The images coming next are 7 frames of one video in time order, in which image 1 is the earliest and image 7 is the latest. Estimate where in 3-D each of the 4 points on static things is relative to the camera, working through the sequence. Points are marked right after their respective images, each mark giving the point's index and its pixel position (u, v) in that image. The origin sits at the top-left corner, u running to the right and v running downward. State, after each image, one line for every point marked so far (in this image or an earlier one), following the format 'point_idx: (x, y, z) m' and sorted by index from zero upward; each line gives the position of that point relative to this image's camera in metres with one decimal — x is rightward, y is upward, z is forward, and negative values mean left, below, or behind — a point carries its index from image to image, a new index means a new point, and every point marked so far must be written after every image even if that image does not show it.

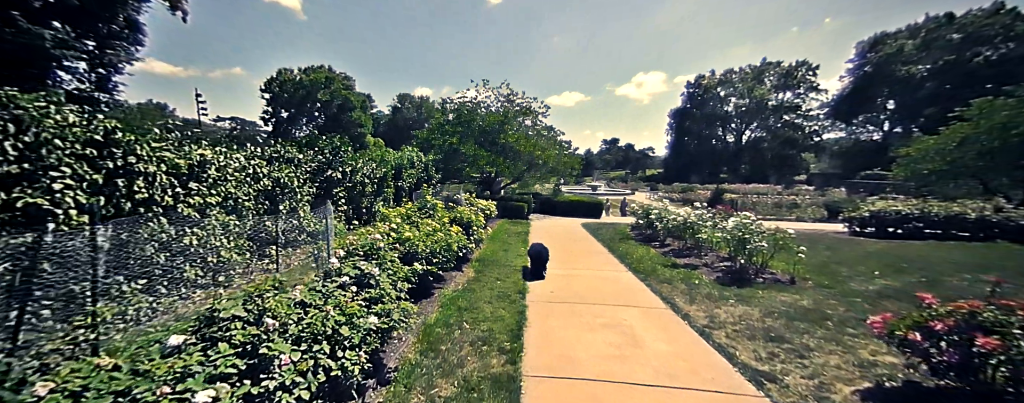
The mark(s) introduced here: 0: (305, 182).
0: (-4.0, +0.4, +7.5) m
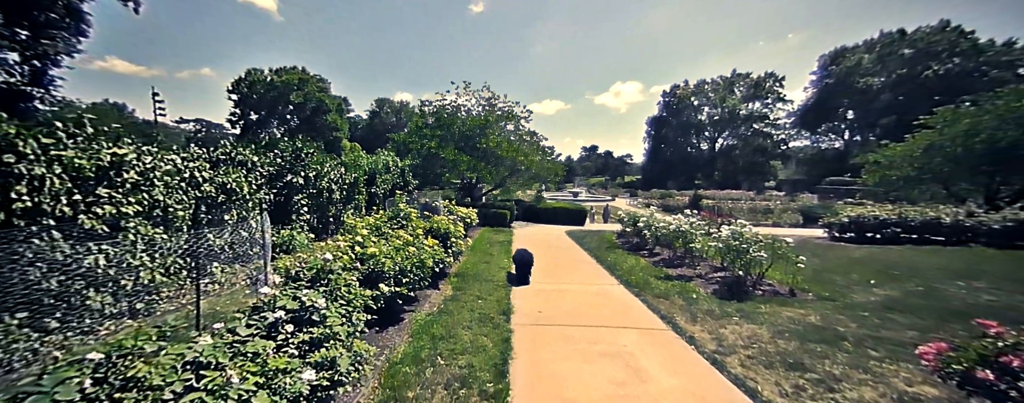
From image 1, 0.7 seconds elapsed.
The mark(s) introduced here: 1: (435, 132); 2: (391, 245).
0: (-4.4, +0.2, +6.7) m
1: (-3.4, +3.0, +16.6) m
2: (-1.5, -0.5, +4.8) m
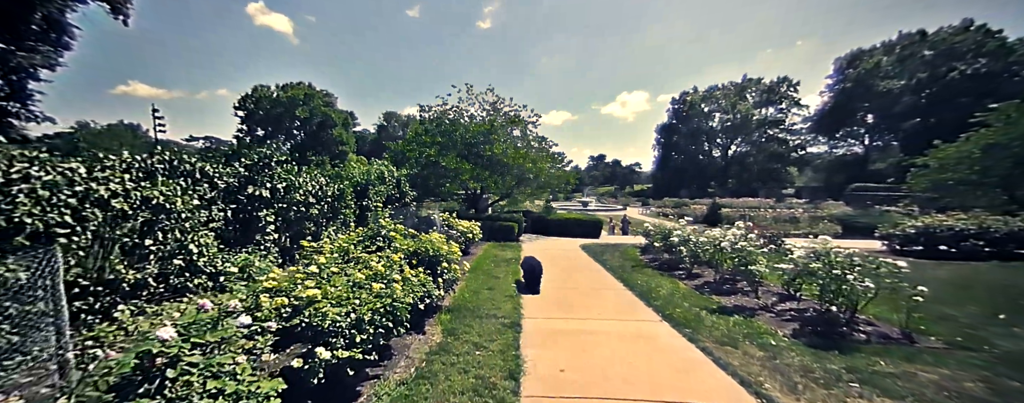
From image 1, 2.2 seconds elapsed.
0: (-4.2, 0.0, +5.4) m
1: (-3.0, +2.5, +15.3) m
2: (-1.4, -0.7, +3.5) m
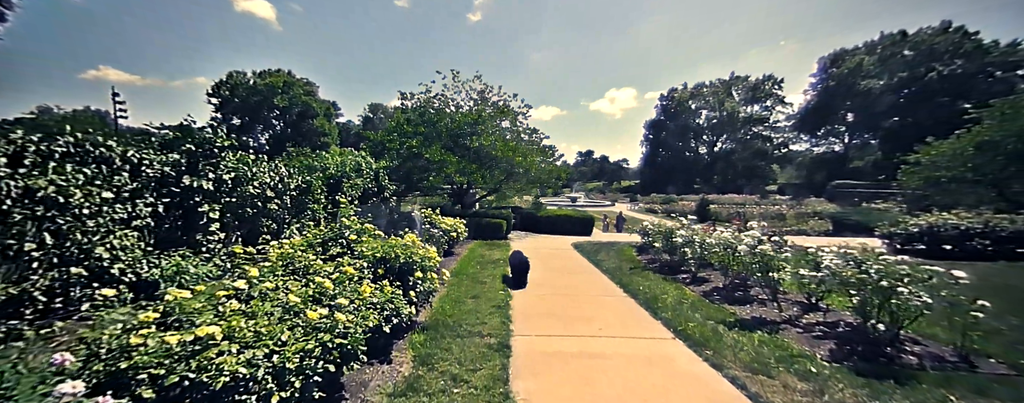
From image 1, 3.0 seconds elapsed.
0: (-4.4, 0.0, +4.5) m
1: (-3.5, +2.7, +14.4) m
2: (-1.5, -0.7, +2.6) m
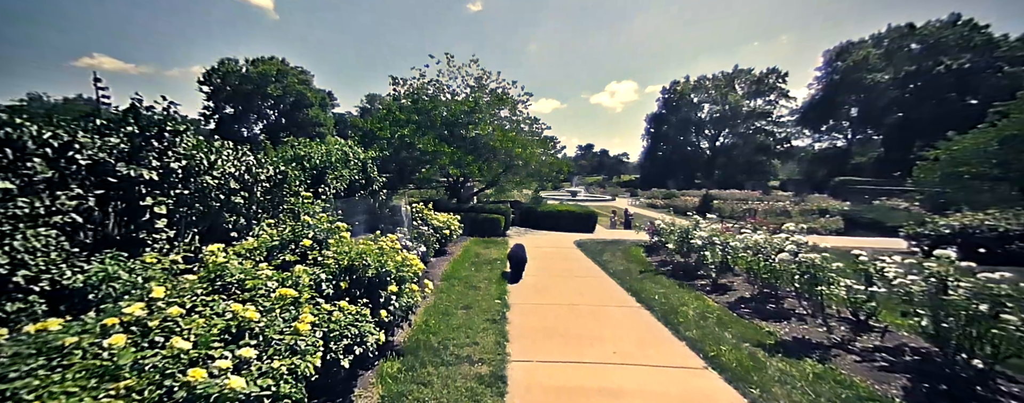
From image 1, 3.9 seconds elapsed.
0: (-4.4, +0.1, +3.6) m
1: (-3.5, +2.9, +13.5) m
2: (-1.5, -0.7, +1.8) m
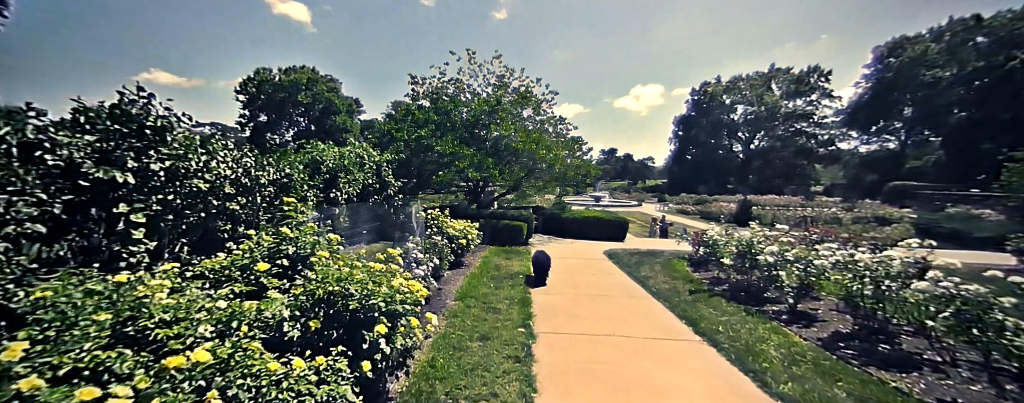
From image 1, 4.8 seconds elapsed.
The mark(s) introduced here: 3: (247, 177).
0: (-4.2, +0.1, +2.9) m
1: (-2.6, +2.7, +12.8) m
2: (-1.4, -0.7, +0.9) m
3: (-3.8, +0.3, +5.5) m
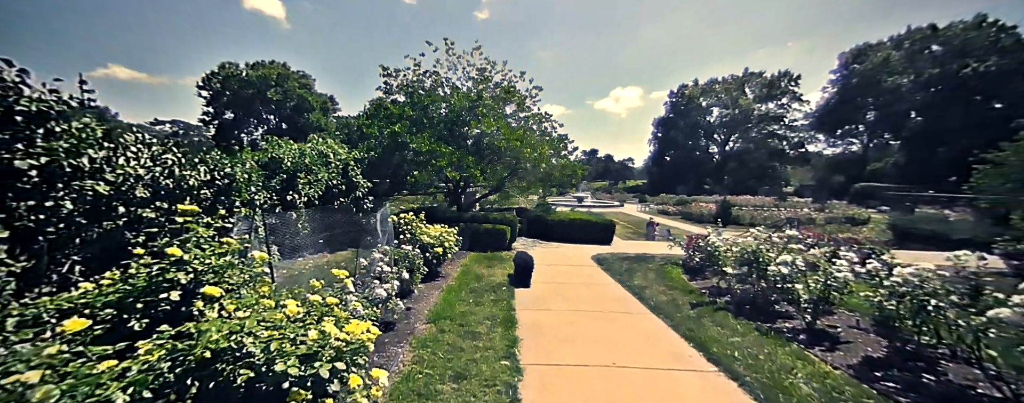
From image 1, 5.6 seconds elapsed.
0: (-4.2, 0.0, +2.0) m
1: (-3.2, +2.6, +11.9) m
2: (-1.4, -0.7, +0.1) m
3: (-4.1, +0.3, +4.6) m
